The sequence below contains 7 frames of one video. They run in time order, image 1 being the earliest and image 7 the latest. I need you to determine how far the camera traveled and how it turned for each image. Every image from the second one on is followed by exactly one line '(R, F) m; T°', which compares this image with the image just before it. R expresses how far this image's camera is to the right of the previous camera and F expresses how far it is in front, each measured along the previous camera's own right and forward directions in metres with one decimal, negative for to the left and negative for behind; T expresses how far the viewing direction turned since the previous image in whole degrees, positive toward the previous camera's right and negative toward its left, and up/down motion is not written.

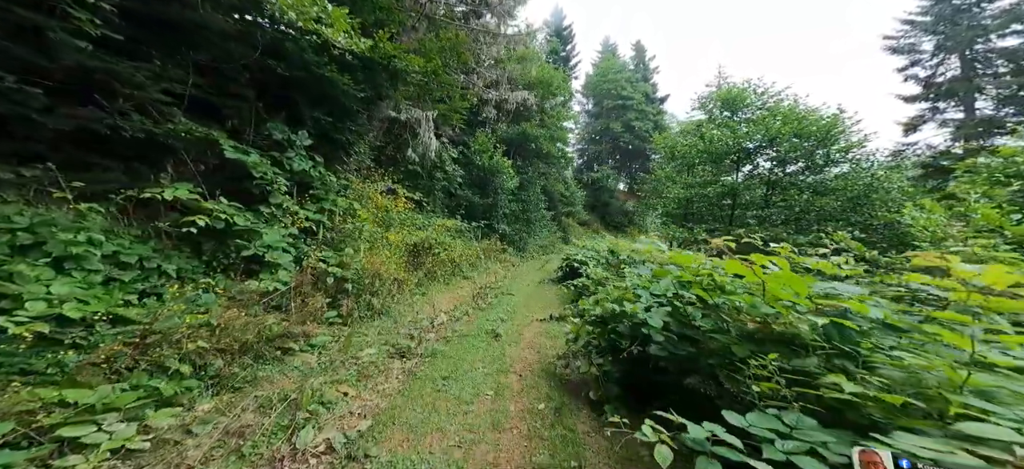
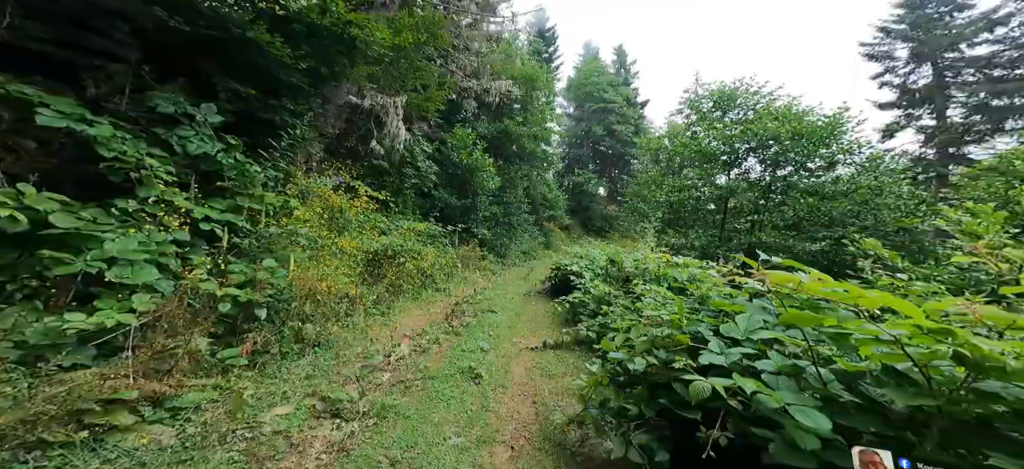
(0.0, +1.2) m; +3°
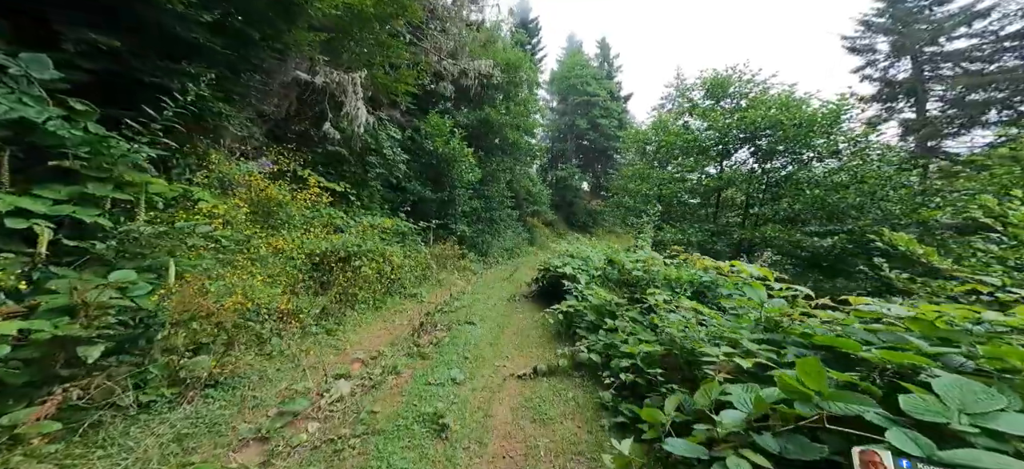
(0.0, +1.0) m; +3°
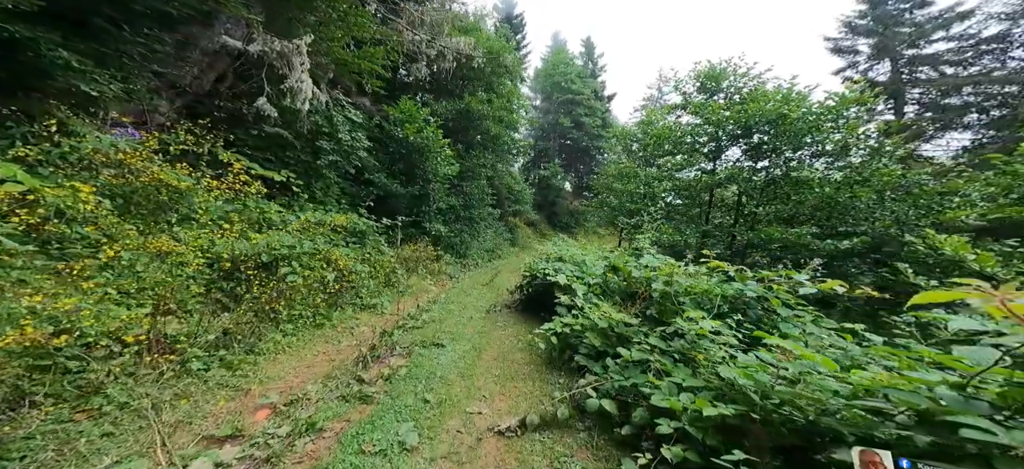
(0.0, +1.0) m; +3°
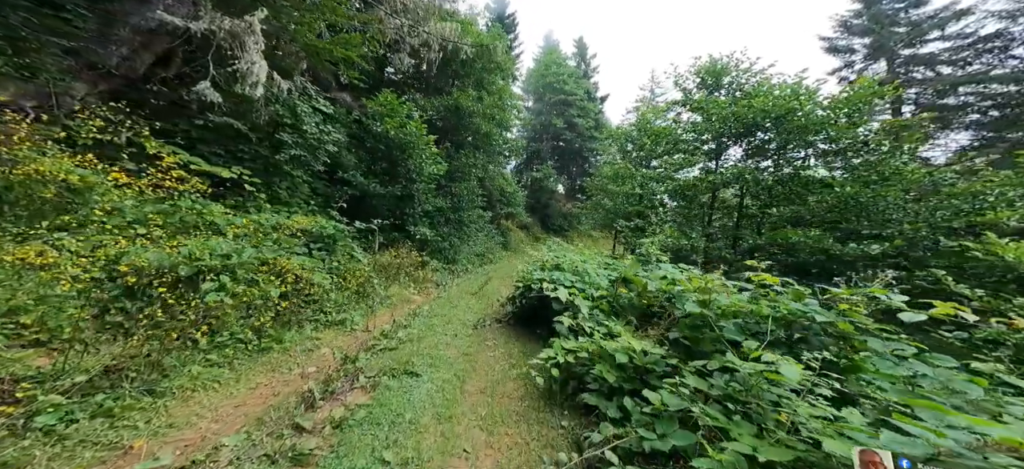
(0.0, +0.7) m; +1°
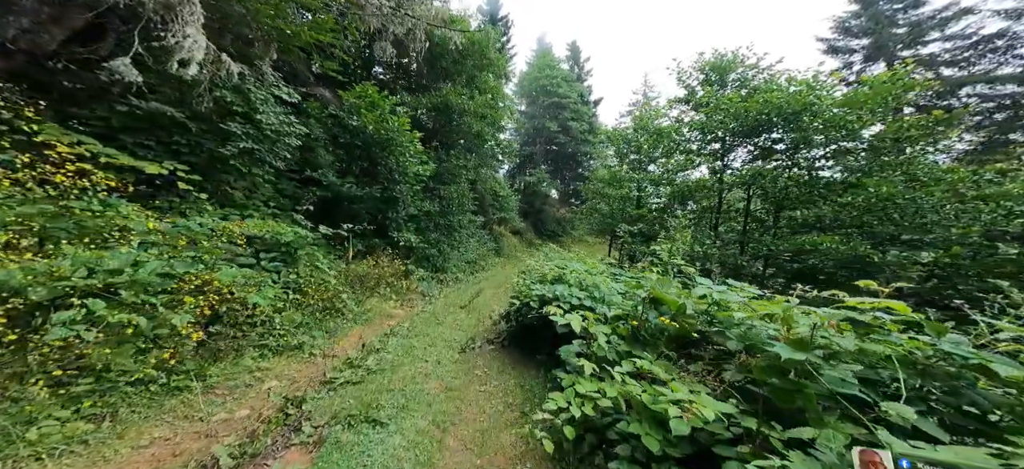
(0.0, +0.8) m; +1°
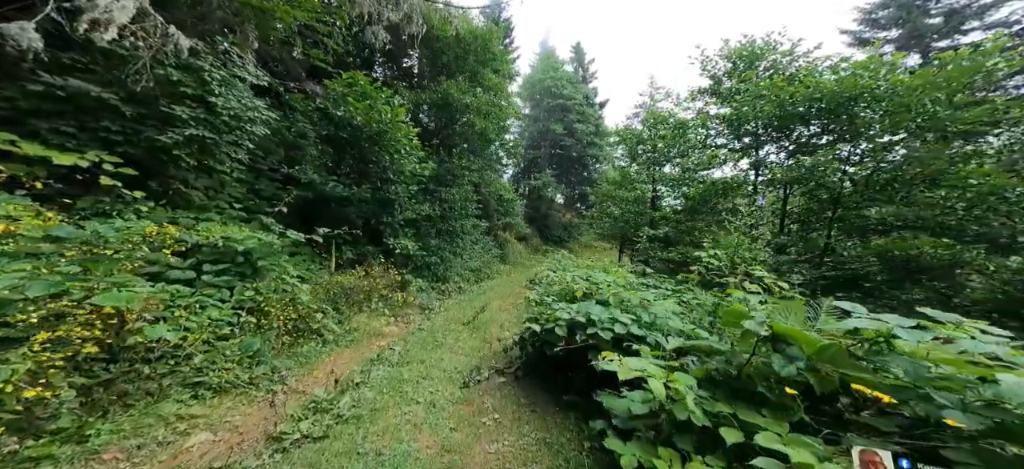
(-0.1, +0.9) m; -1°
